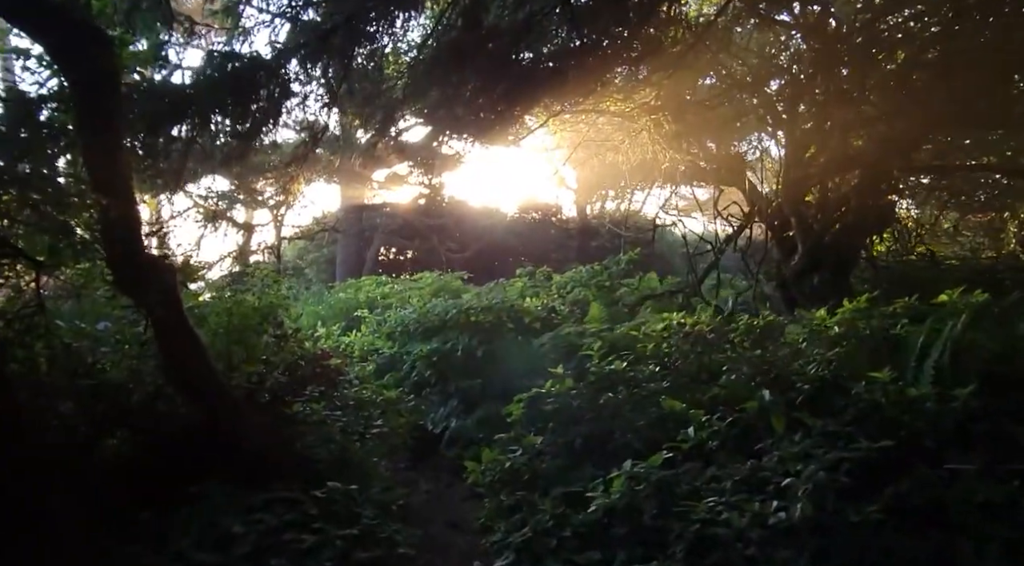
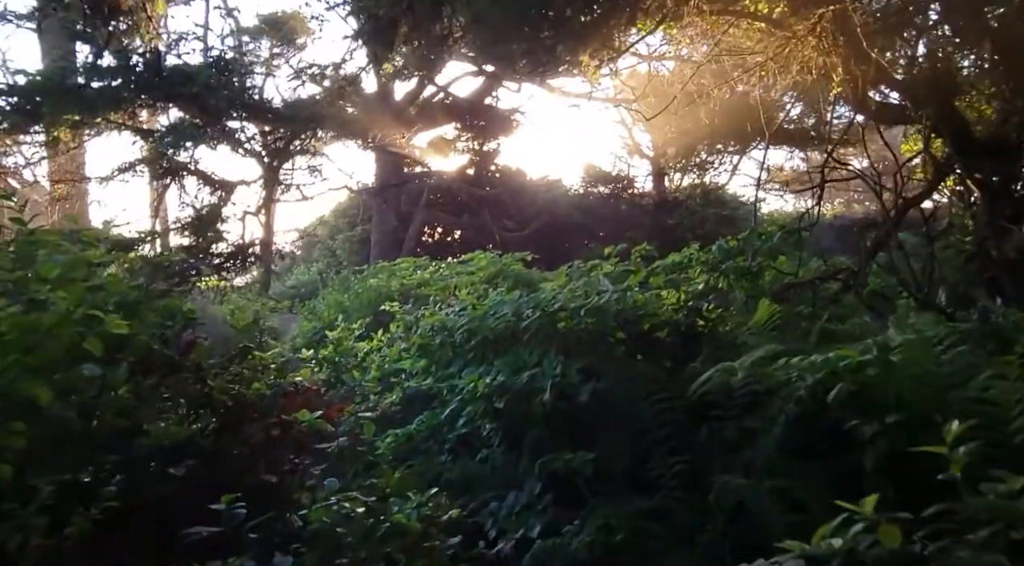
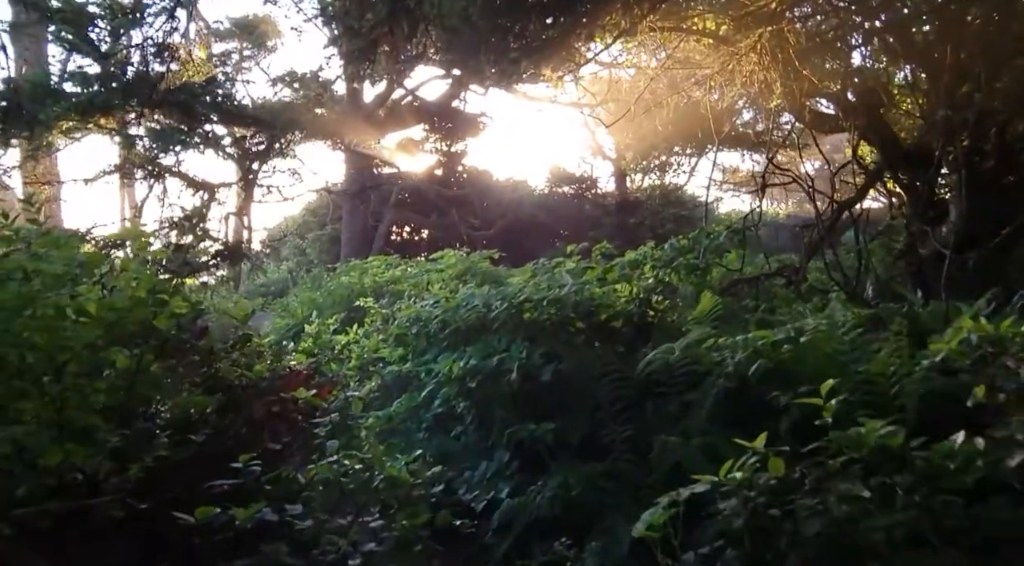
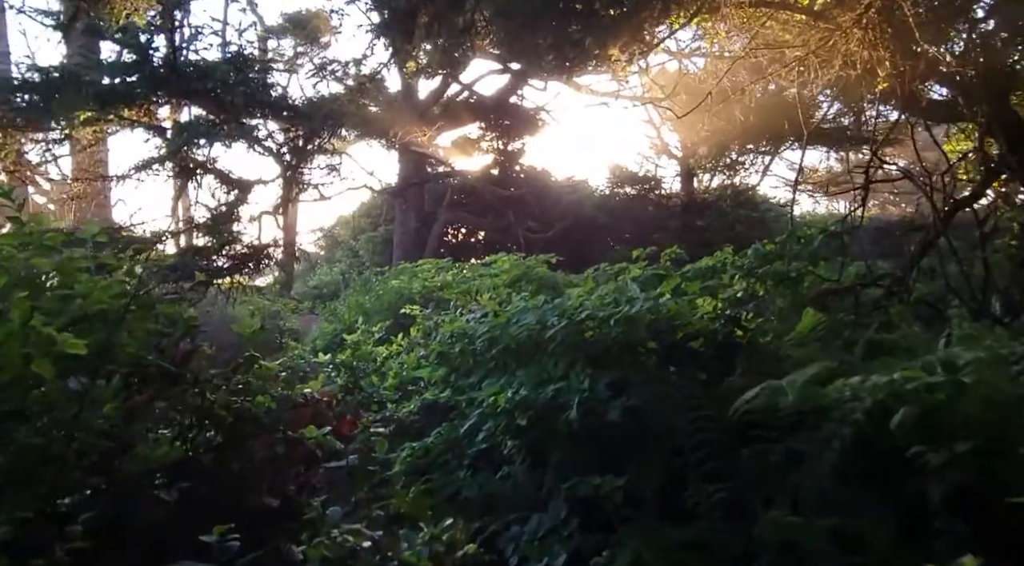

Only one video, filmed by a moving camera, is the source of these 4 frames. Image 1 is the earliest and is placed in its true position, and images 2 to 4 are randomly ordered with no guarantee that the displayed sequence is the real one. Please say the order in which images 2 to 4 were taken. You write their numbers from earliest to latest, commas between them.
3, 2, 4
